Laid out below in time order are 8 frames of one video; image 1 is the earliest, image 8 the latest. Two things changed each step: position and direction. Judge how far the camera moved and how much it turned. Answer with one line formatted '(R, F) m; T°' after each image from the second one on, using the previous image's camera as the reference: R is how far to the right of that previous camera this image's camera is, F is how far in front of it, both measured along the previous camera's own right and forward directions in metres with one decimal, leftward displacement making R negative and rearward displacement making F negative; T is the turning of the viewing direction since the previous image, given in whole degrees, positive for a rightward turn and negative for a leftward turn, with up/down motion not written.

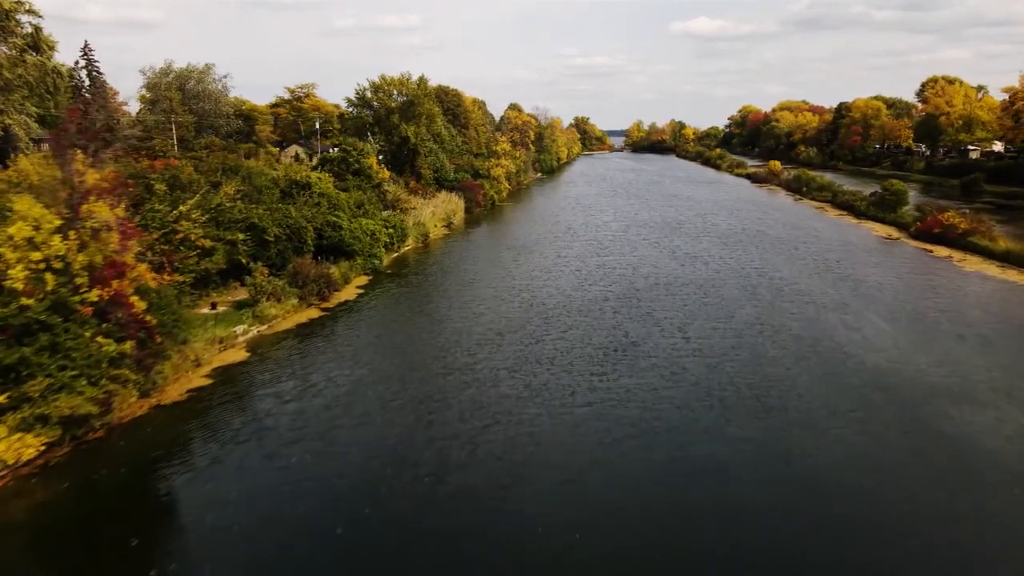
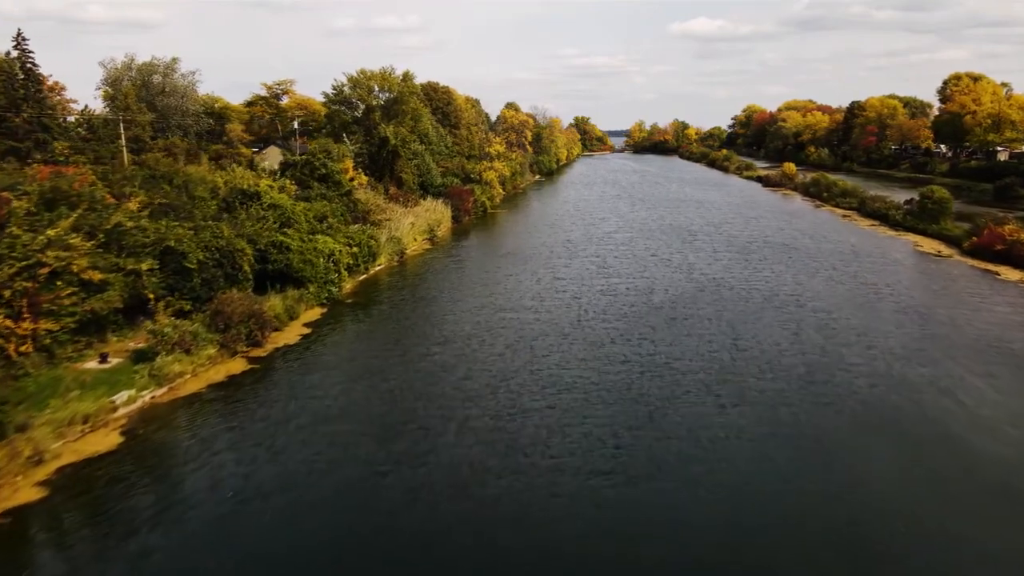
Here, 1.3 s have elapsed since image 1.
(+0.5, +5.2) m; 0°
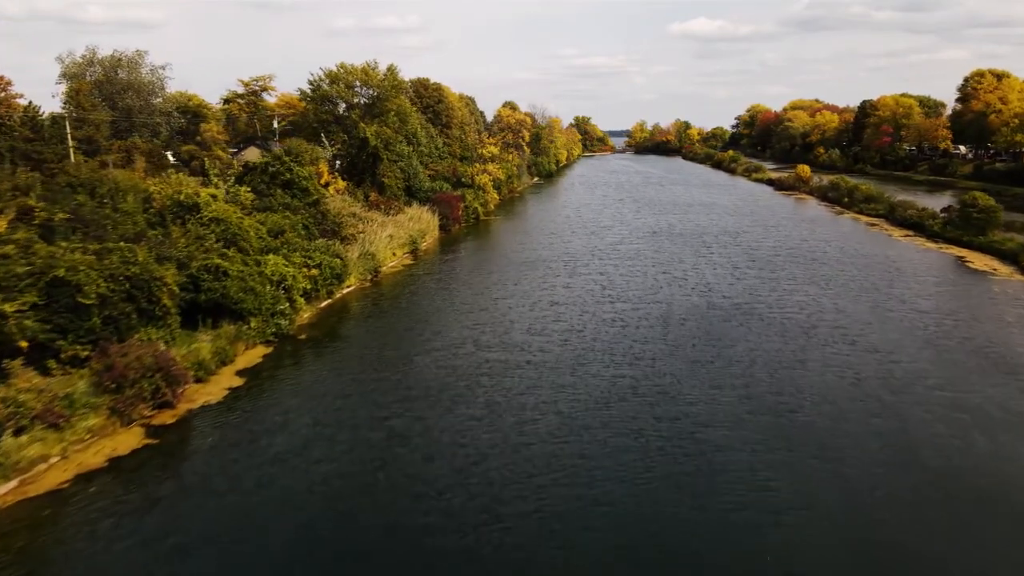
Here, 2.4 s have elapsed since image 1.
(+0.3, +4.4) m; 0°
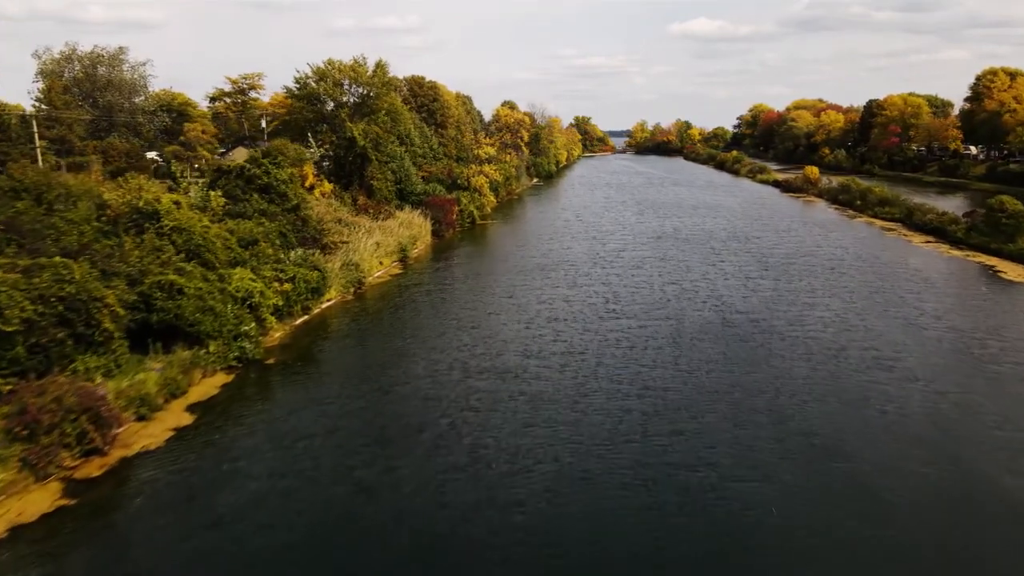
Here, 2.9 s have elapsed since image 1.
(+0.2, +2.3) m; 0°
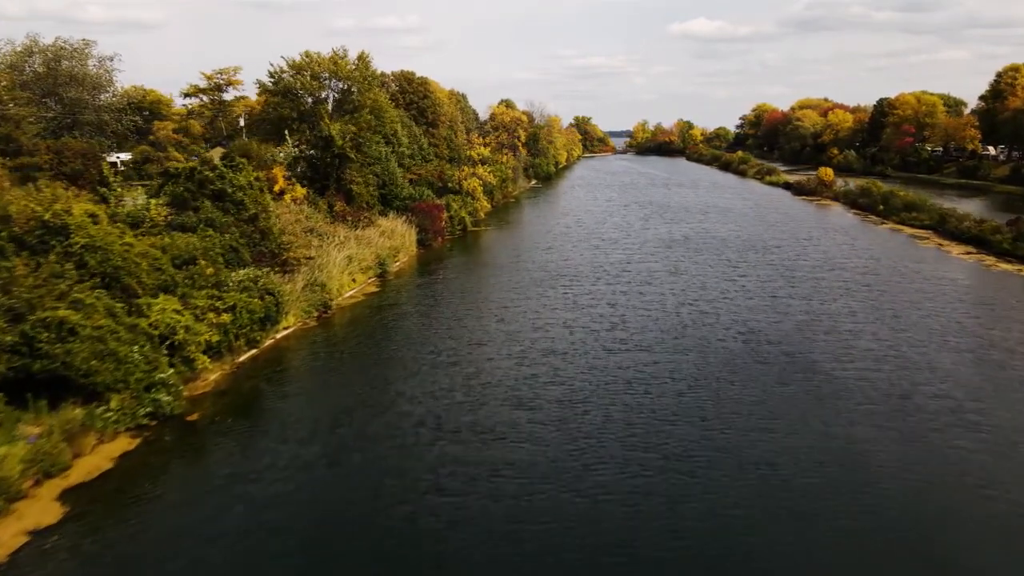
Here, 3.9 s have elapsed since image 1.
(+0.3, +3.8) m; 0°
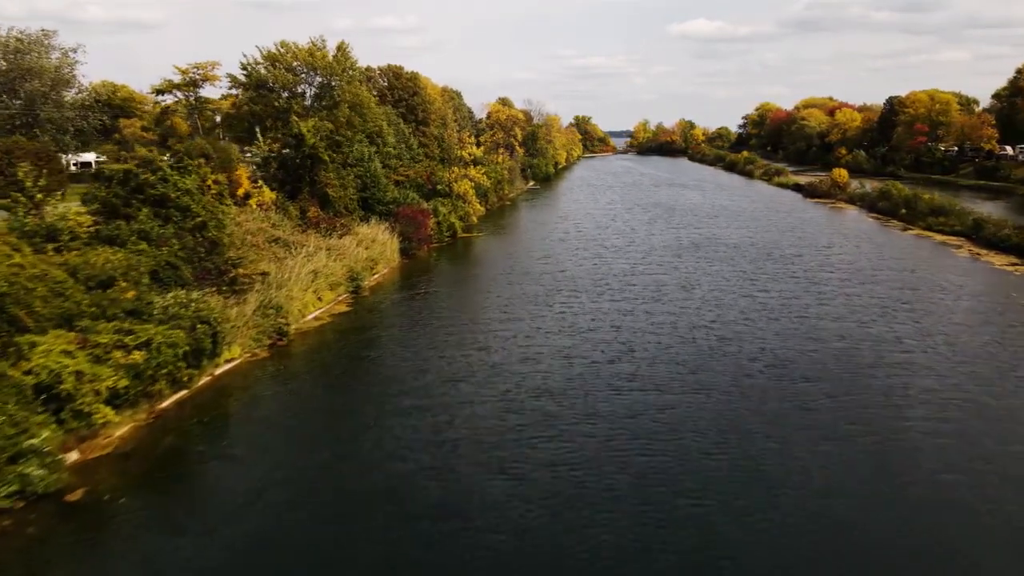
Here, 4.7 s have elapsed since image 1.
(+0.3, +3.4) m; 0°
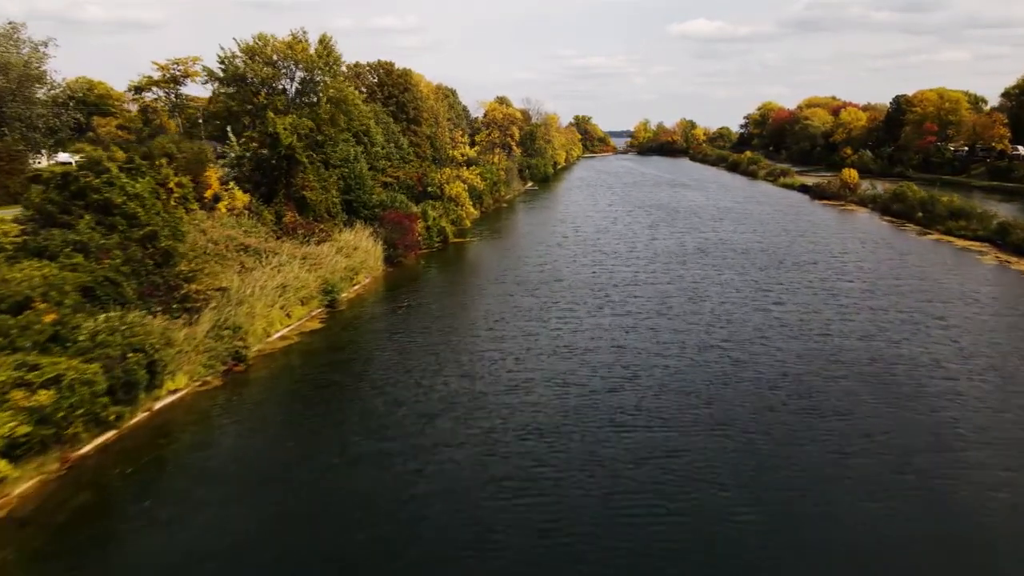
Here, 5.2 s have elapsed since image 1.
(+0.3, +2.3) m; 0°
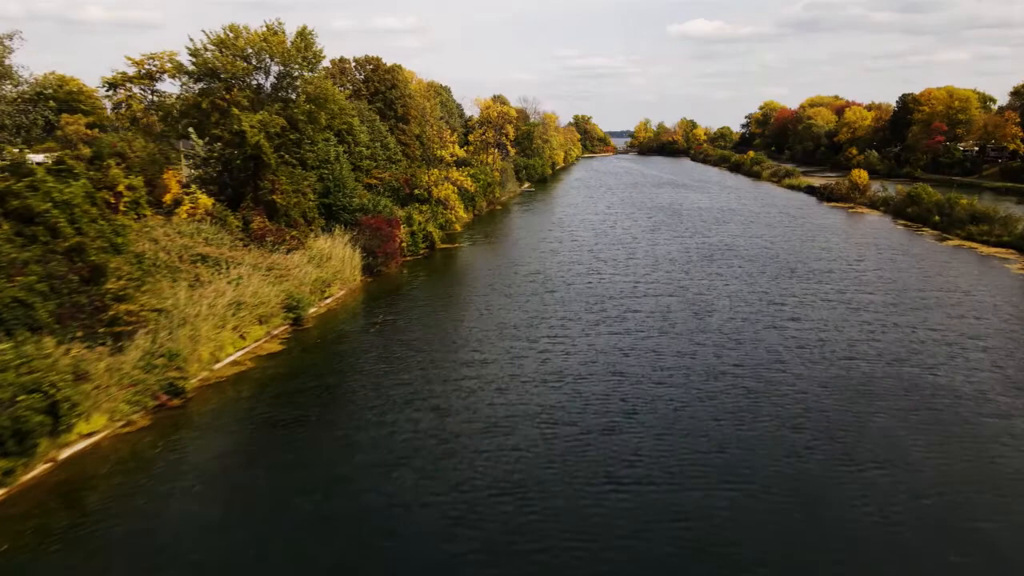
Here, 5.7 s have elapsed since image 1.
(+0.4, +2.4) m; 0°
